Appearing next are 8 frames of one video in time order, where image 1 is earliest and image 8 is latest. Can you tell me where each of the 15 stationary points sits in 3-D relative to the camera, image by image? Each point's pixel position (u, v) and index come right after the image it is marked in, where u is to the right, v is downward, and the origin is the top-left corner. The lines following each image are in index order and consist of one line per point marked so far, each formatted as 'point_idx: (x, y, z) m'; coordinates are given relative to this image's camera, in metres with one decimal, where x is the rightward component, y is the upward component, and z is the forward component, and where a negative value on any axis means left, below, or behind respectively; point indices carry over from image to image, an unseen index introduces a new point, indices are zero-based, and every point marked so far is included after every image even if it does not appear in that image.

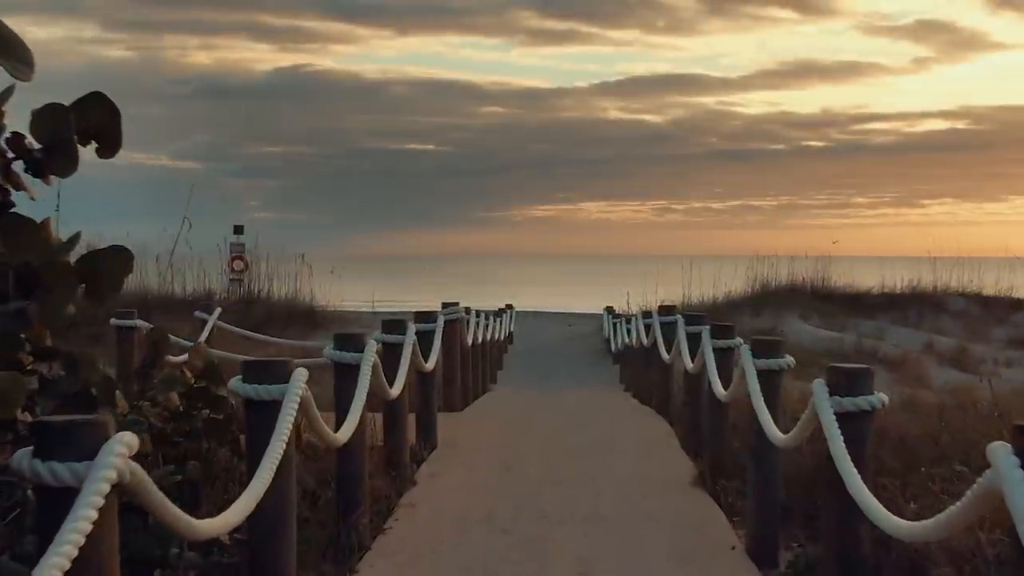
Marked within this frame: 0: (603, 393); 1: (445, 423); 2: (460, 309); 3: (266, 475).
0: (+1.1, -1.3, +12.8) m
1: (-0.6, -1.2, +8.9) m
2: (-0.5, -0.2, +9.7) m
3: (-0.8, -0.6, +3.2) m
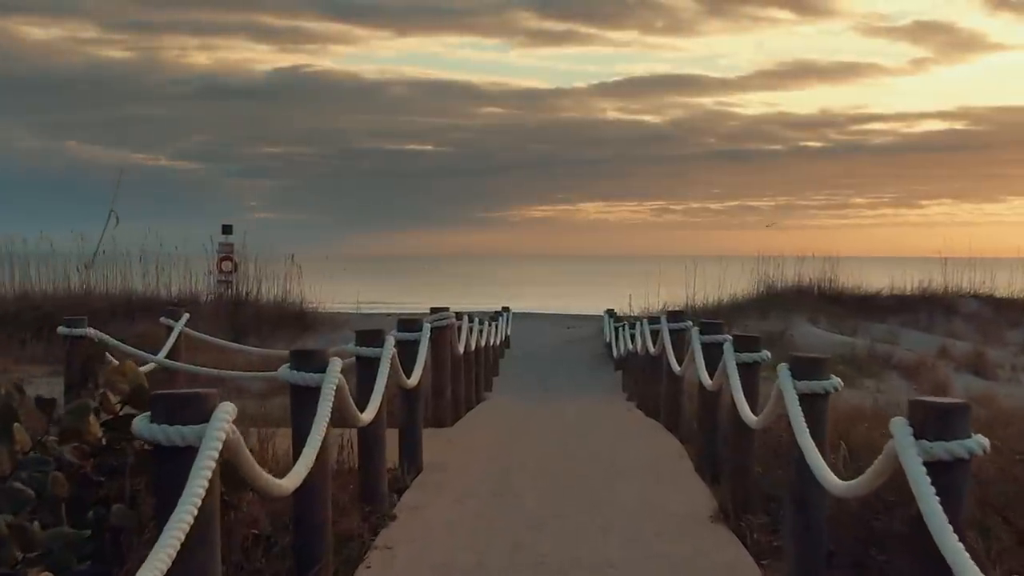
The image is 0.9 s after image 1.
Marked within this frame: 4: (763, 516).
0: (+1.0, -1.3, +12.0) m
1: (-0.6, -1.2, +8.1) m
2: (-0.5, -0.2, +8.9) m
3: (-0.8, -0.6, +2.4) m
4: (+1.3, -1.2, +5.6) m
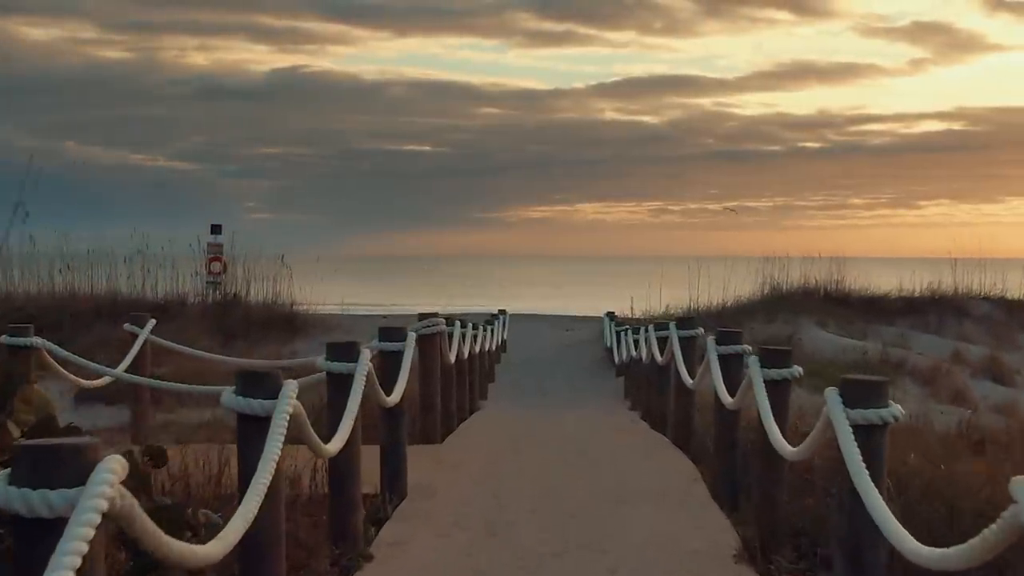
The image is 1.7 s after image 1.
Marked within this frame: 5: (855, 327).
0: (+1.0, -1.4, +11.3) m
1: (-0.7, -1.2, +7.4) m
2: (-0.6, -0.3, +8.2) m
3: (-0.8, -0.6, +1.7) m
4: (+1.3, -1.3, +4.9) m
5: (+6.4, -0.7, +19.3) m
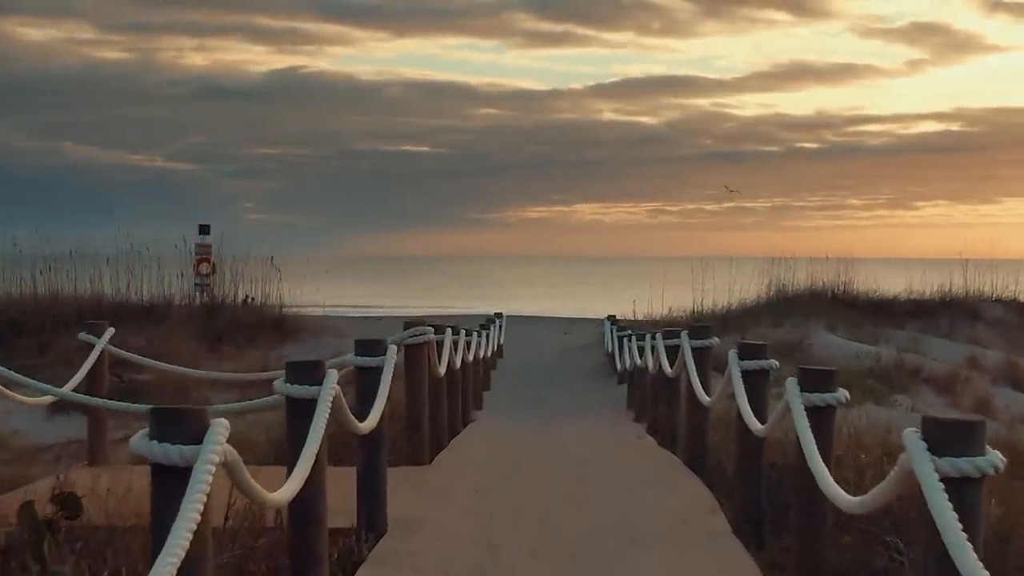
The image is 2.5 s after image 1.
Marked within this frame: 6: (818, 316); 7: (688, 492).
0: (+1.0, -1.4, +10.6) m
1: (-0.7, -1.3, +6.7) m
2: (-0.6, -0.3, +7.5) m
3: (-0.8, -0.7, +1.0) m
4: (+1.3, -1.3, +4.1) m
5: (+6.3, -0.8, +18.6) m
6: (+5.6, -0.5, +19.1) m
7: (+1.1, -1.3, +6.4) m
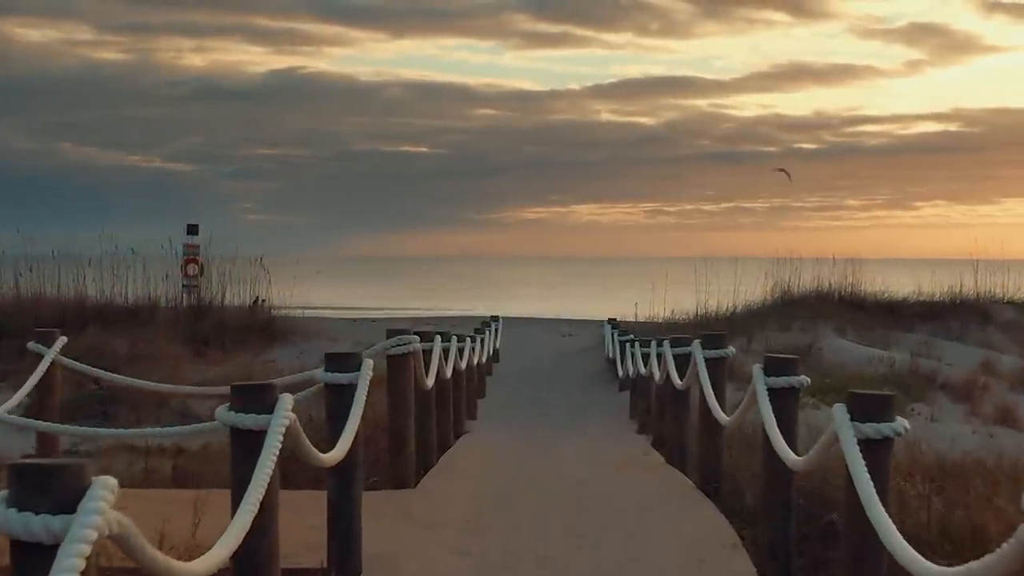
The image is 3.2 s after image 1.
0: (+0.9, -1.4, +9.9) m
1: (-0.7, -1.3, +6.0) m
2: (-0.6, -0.3, +6.8) m
3: (-0.9, -0.7, +0.3) m
4: (+1.3, -1.3, +3.5) m
5: (+6.3, -0.8, +17.9) m
6: (+5.6, -0.6, +18.4) m
7: (+1.0, -1.3, +5.7) m
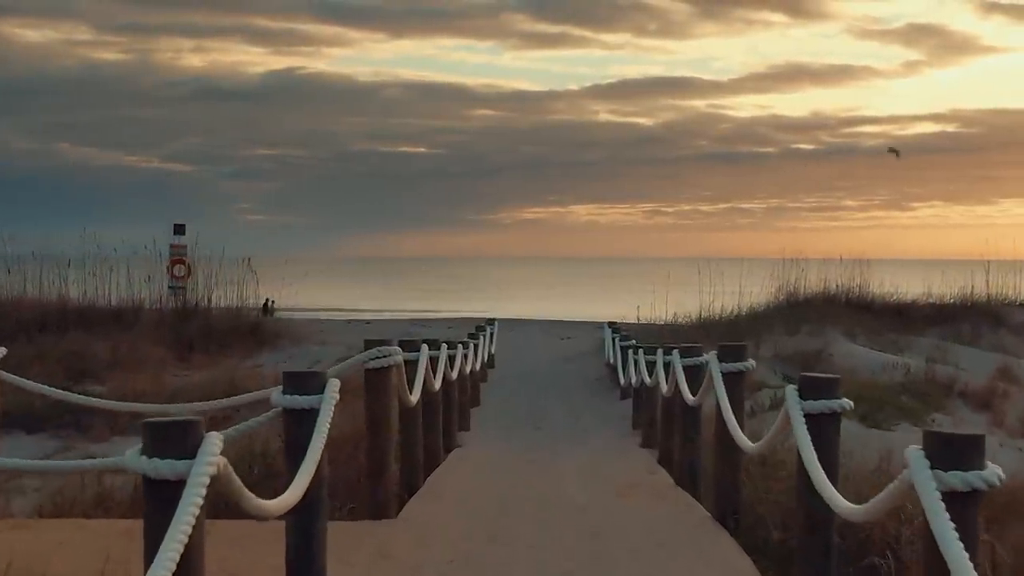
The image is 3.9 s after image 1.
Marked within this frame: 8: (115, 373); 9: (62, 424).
0: (+0.9, -1.5, +9.2) m
1: (-0.8, -1.3, +5.3) m
2: (-0.7, -0.3, +6.1) m
3: (-0.9, -0.7, -0.4) m
4: (+1.2, -1.3, +2.8) m
5: (+6.2, -0.8, +17.2) m
6: (+5.5, -0.6, +17.7) m
7: (+1.0, -1.3, +5.0) m
8: (-6.4, -1.4, +16.9) m
9: (-5.4, -1.6, +12.5) m
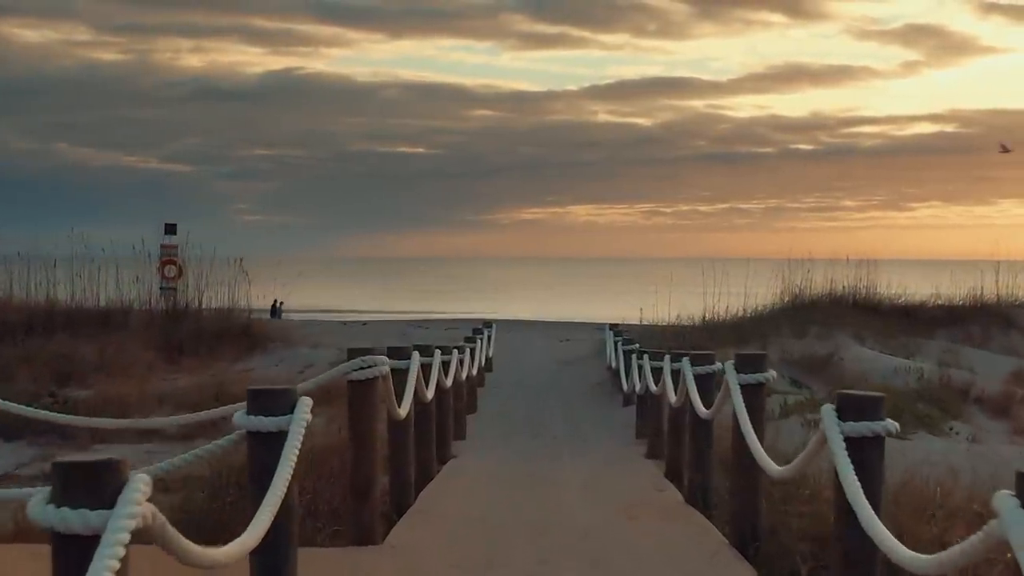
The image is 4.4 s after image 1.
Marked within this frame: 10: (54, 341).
0: (+0.9, -1.5, +8.7) m
1: (-0.8, -1.3, +4.8) m
2: (-0.7, -0.4, +5.6) m
3: (-0.9, -0.7, -0.9) m
4: (+1.2, -1.4, +2.3) m
5: (+6.2, -0.9, +16.7) m
6: (+5.5, -0.6, +17.2) m
7: (+1.0, -1.3, +4.5) m
8: (-6.5, -1.4, +16.4) m
9: (-5.4, -1.7, +12.0) m
10: (-7.9, -0.9, +17.8) m
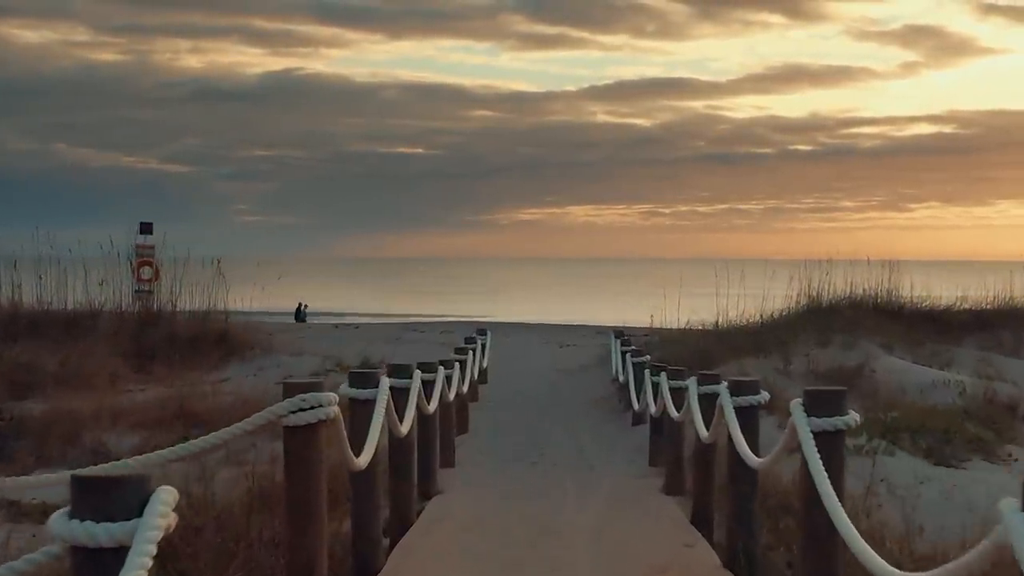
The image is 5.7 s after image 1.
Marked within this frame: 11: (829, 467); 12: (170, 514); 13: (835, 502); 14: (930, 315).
0: (+0.8, -1.5, +7.4) m
1: (-0.8, -1.4, +3.5) m
2: (-0.7, -0.4, +4.3) m
3: (-0.9, -0.8, -2.2) m
4: (+1.2, -1.4, +0.9) m
5: (+6.2, -0.9, +15.4) m
6: (+5.5, -0.7, +15.9) m
7: (+1.0, -1.4, +3.2) m
8: (-6.5, -1.5, +15.0) m
9: (-5.5, -1.7, +10.6) m
10: (-7.9, -1.0, +16.5) m
11: (+1.2, -0.7, +3.9) m
12: (-0.7, -0.5, +2.1) m
13: (+1.1, -0.7, +3.5) m
14: (+7.4, -0.5, +18.3) m
